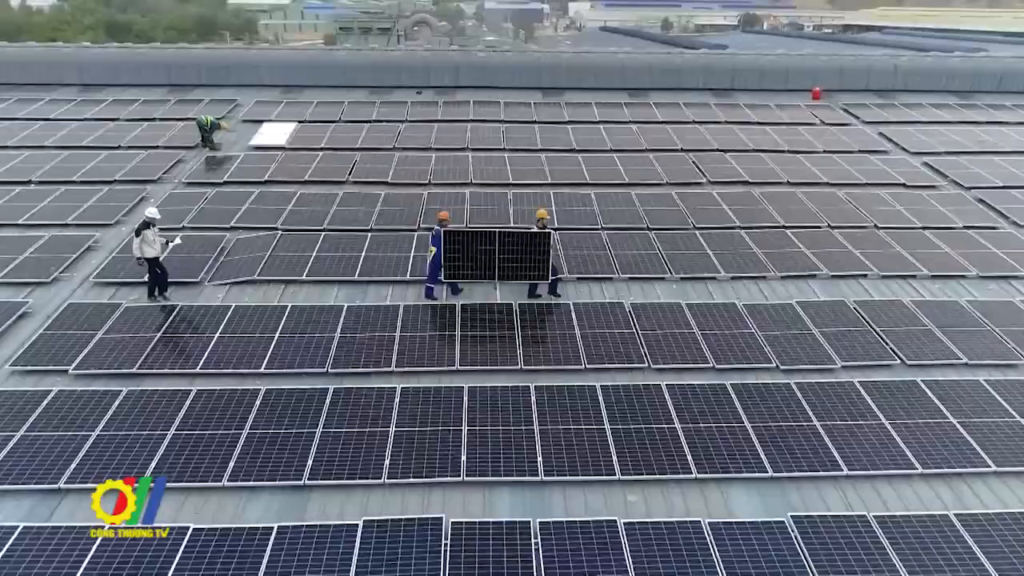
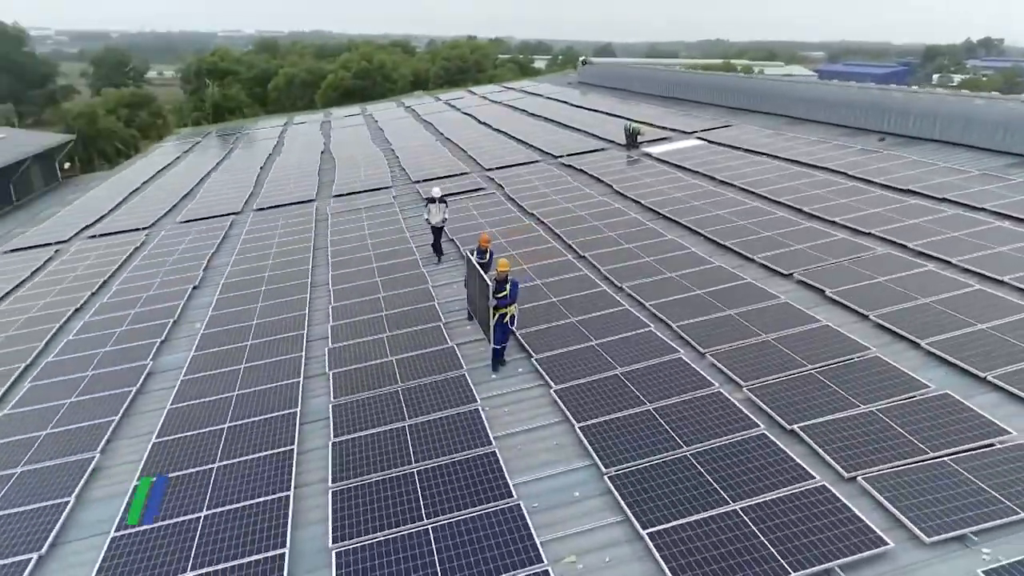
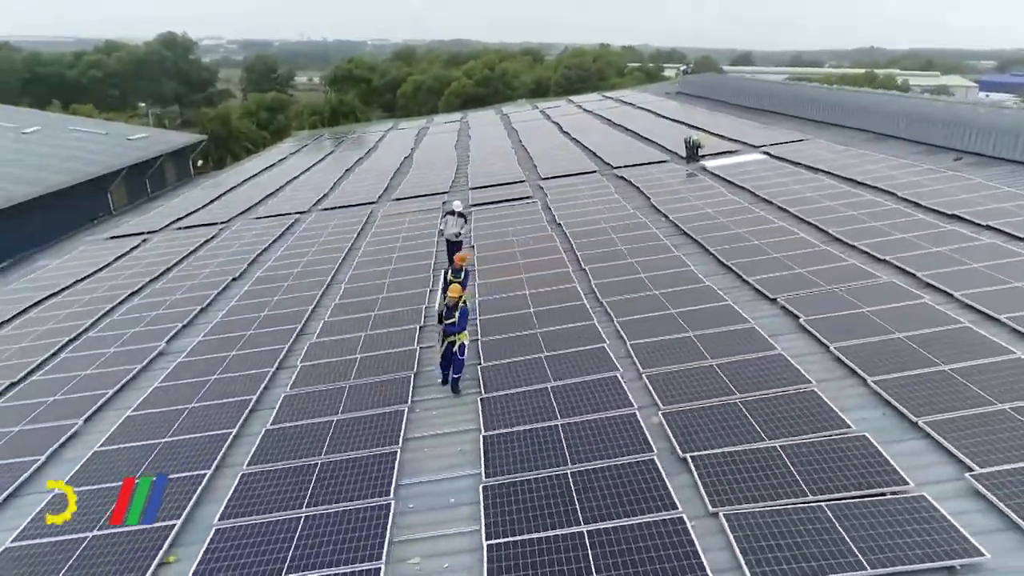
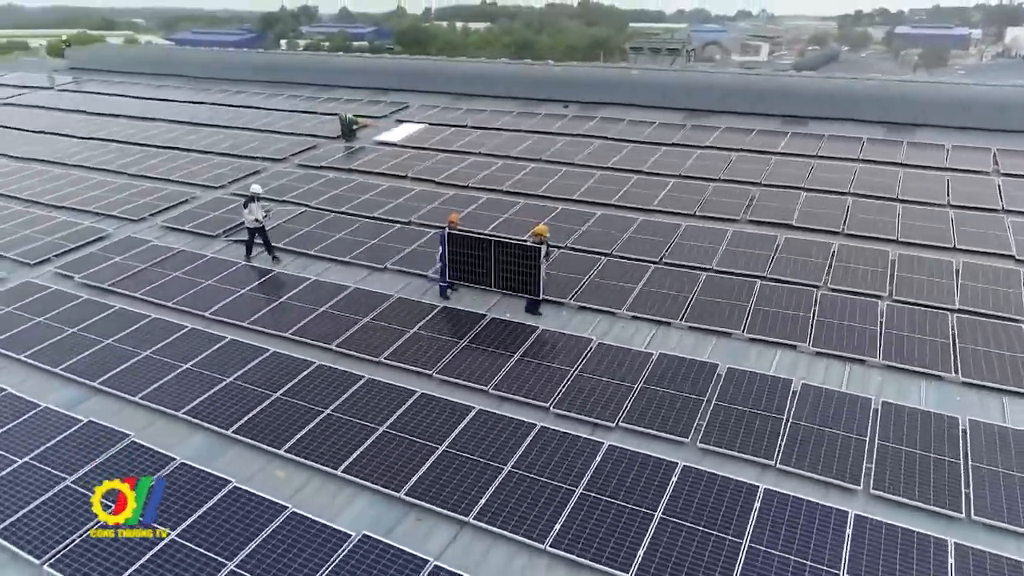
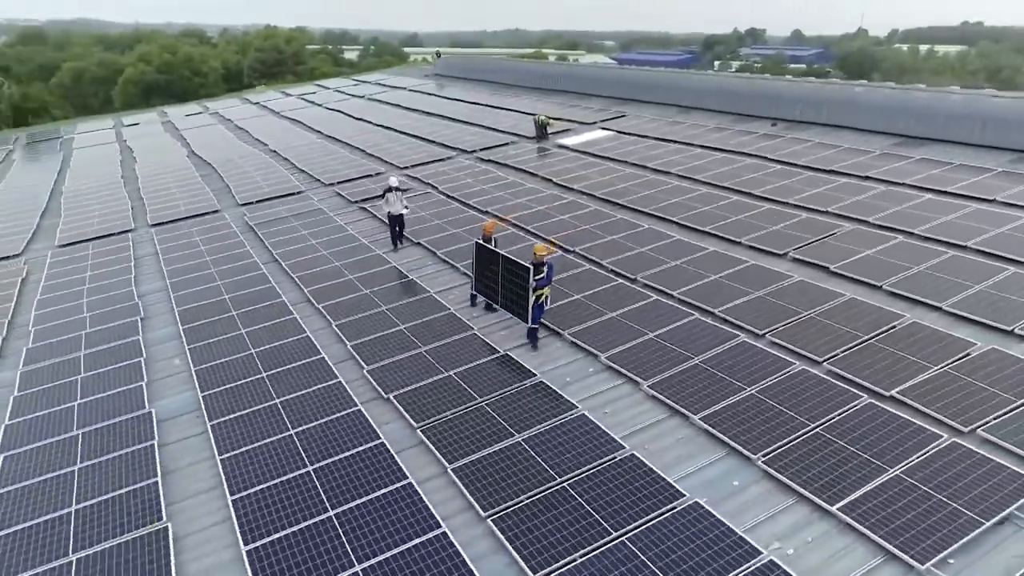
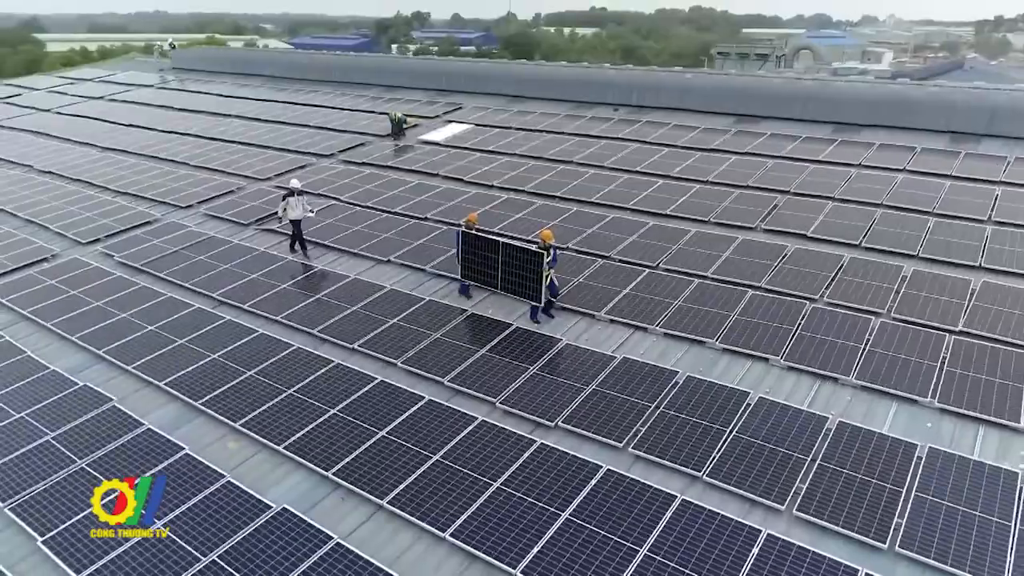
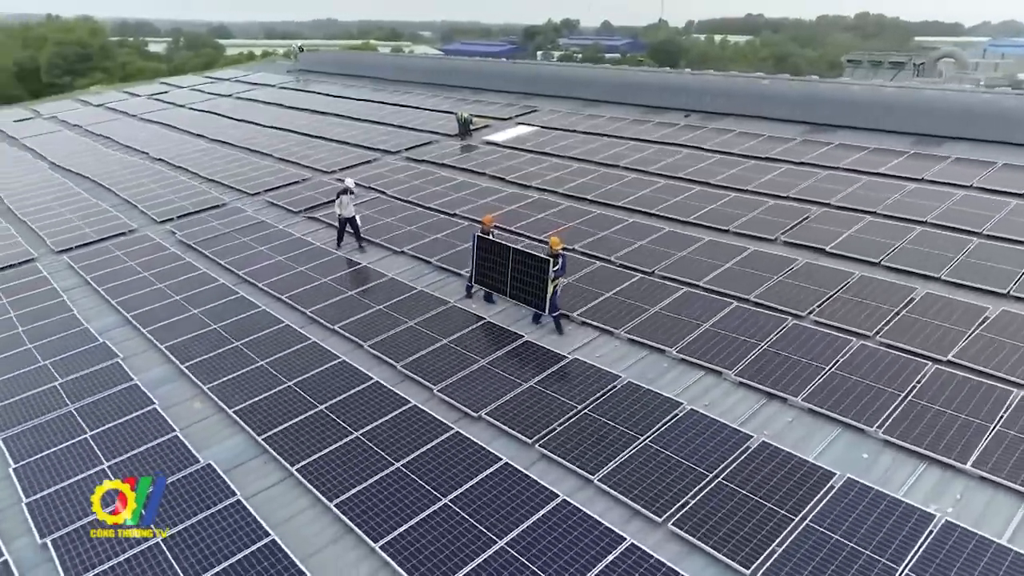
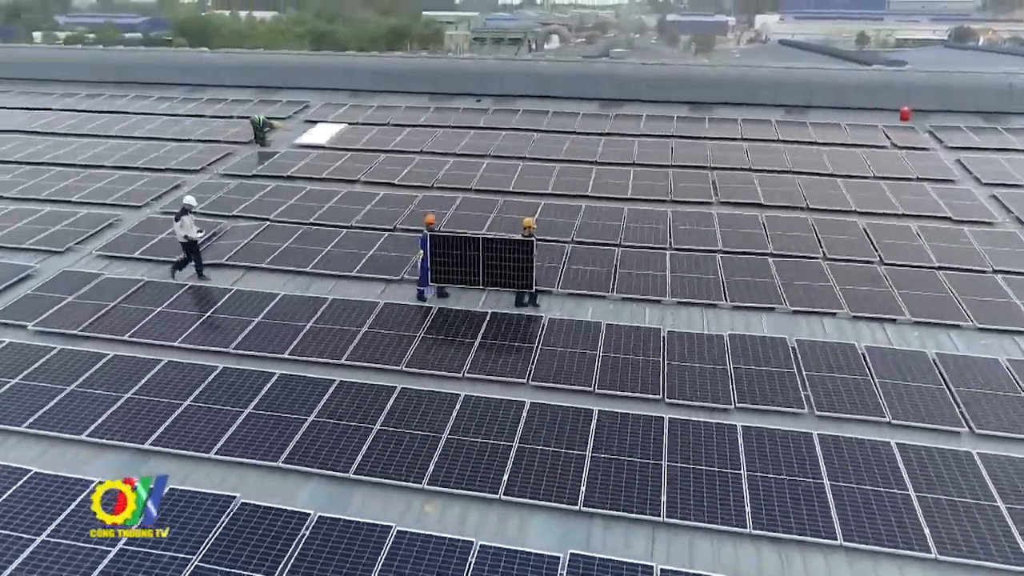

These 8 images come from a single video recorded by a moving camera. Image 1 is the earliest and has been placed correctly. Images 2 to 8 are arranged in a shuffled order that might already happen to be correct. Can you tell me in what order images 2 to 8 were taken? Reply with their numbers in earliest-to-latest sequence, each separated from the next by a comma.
8, 4, 6, 7, 5, 2, 3
